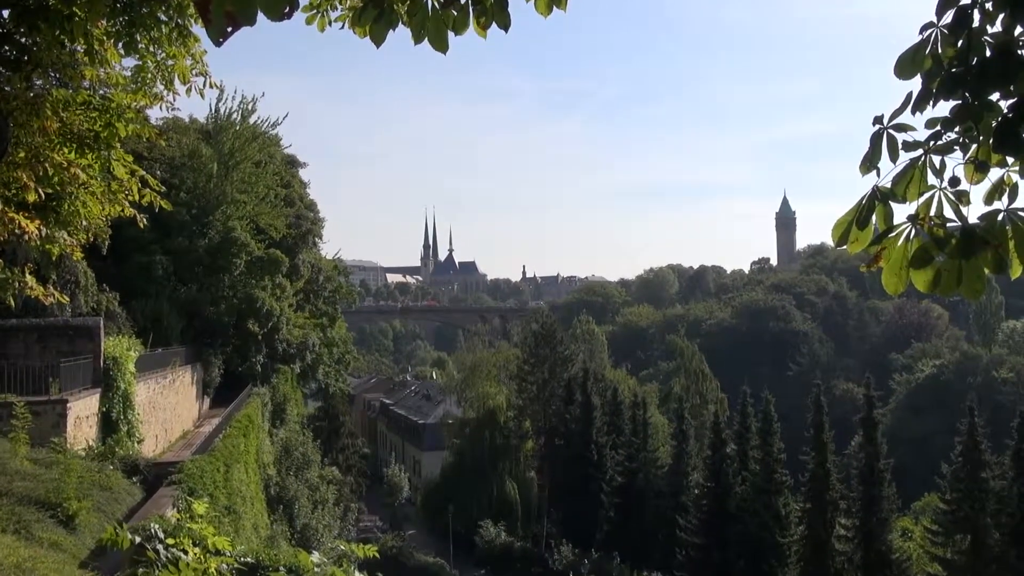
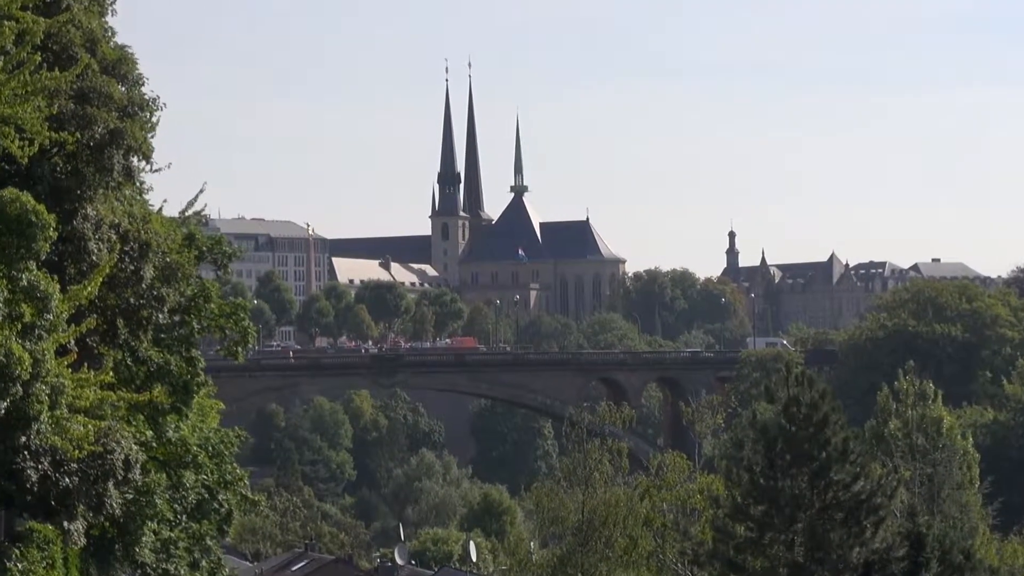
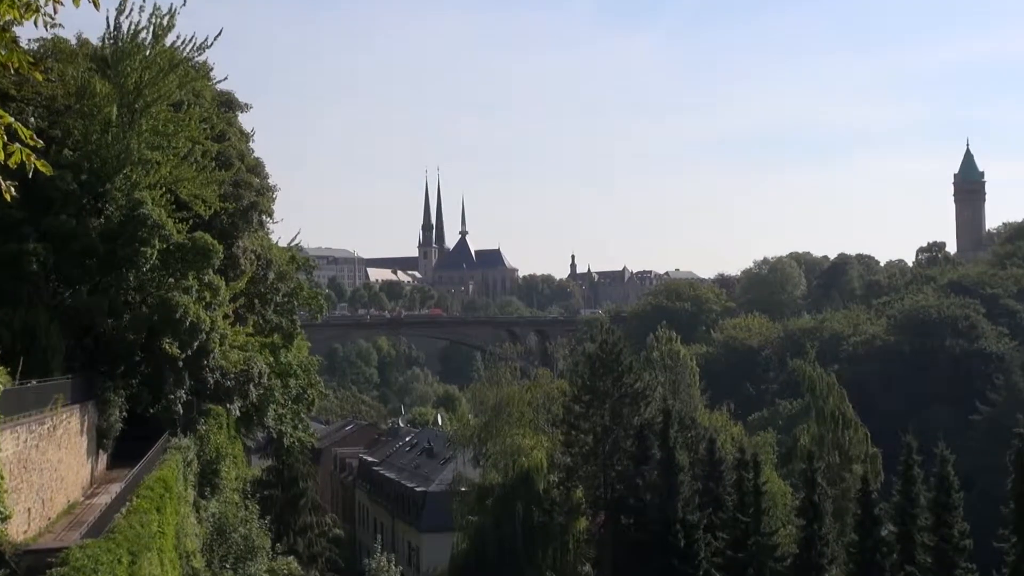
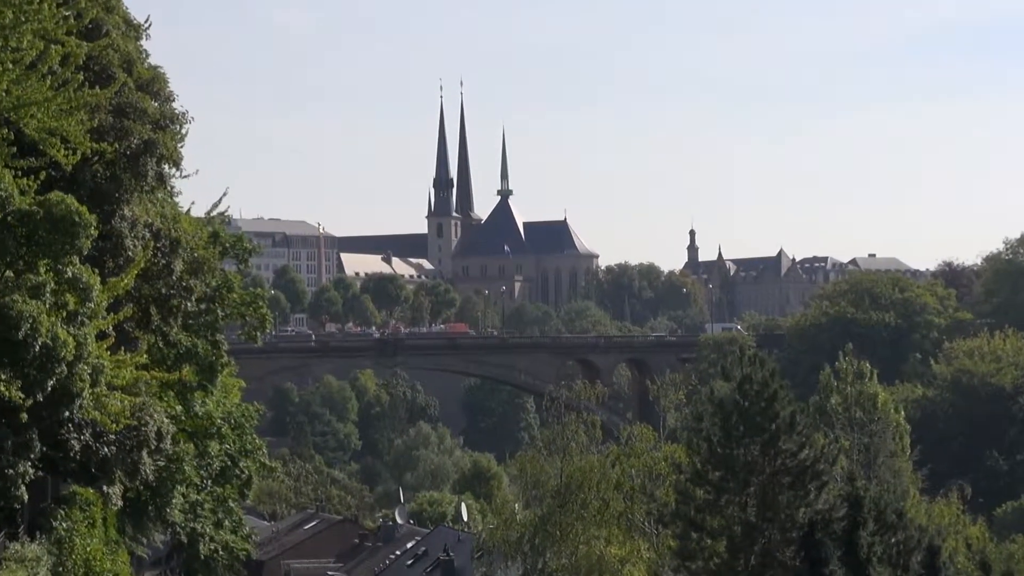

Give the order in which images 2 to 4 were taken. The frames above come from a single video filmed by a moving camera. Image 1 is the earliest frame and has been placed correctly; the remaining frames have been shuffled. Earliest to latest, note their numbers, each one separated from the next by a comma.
3, 4, 2
